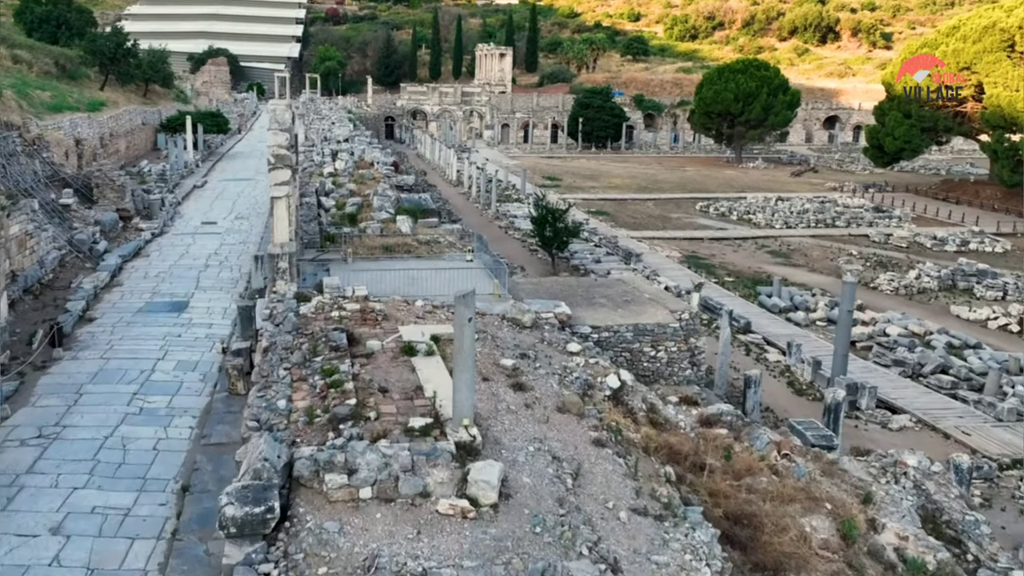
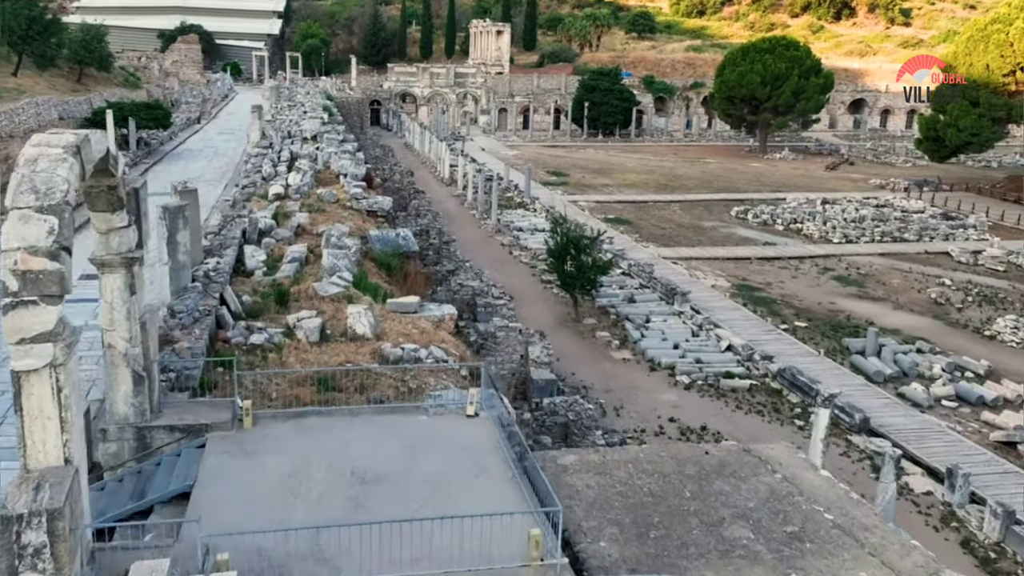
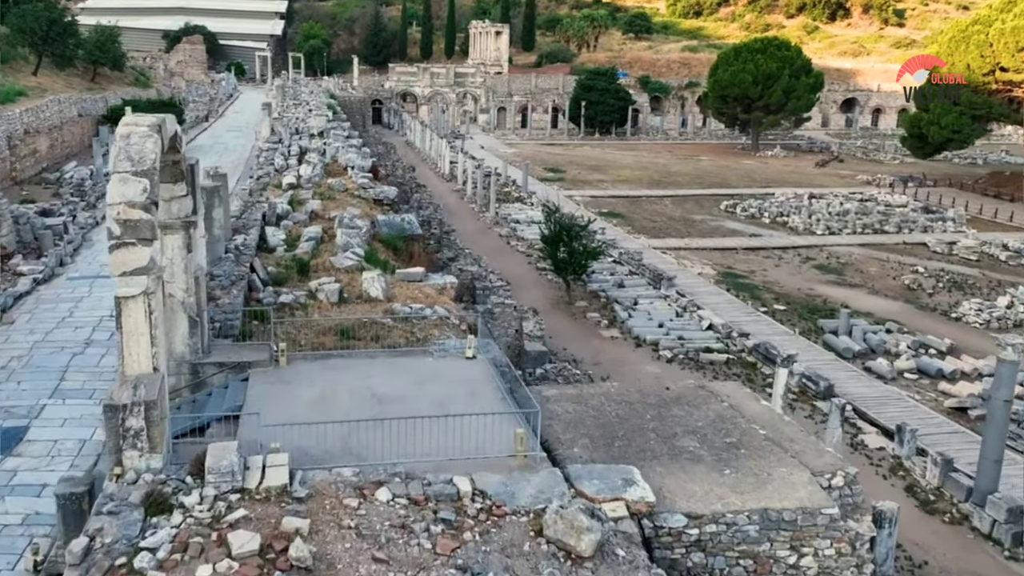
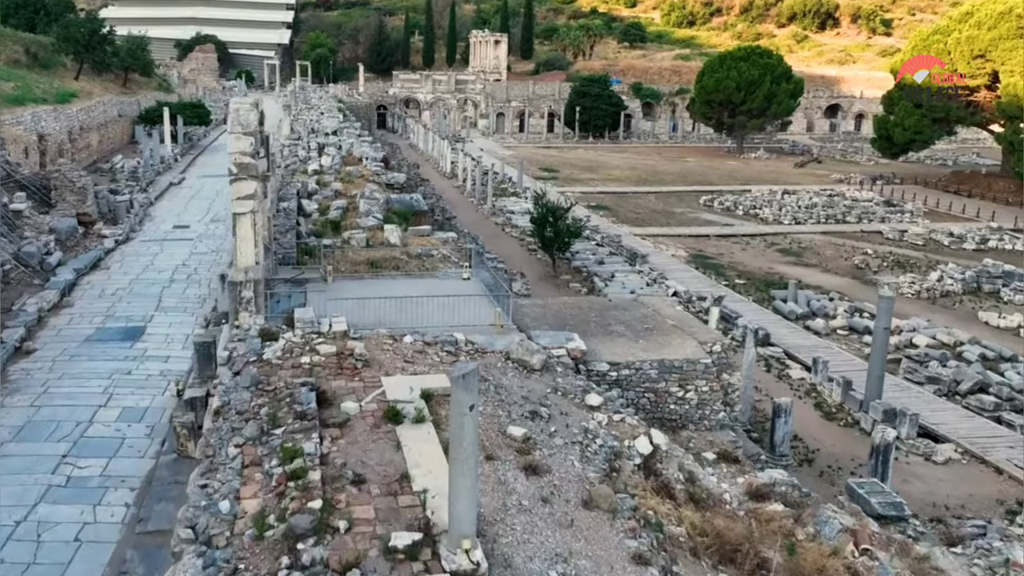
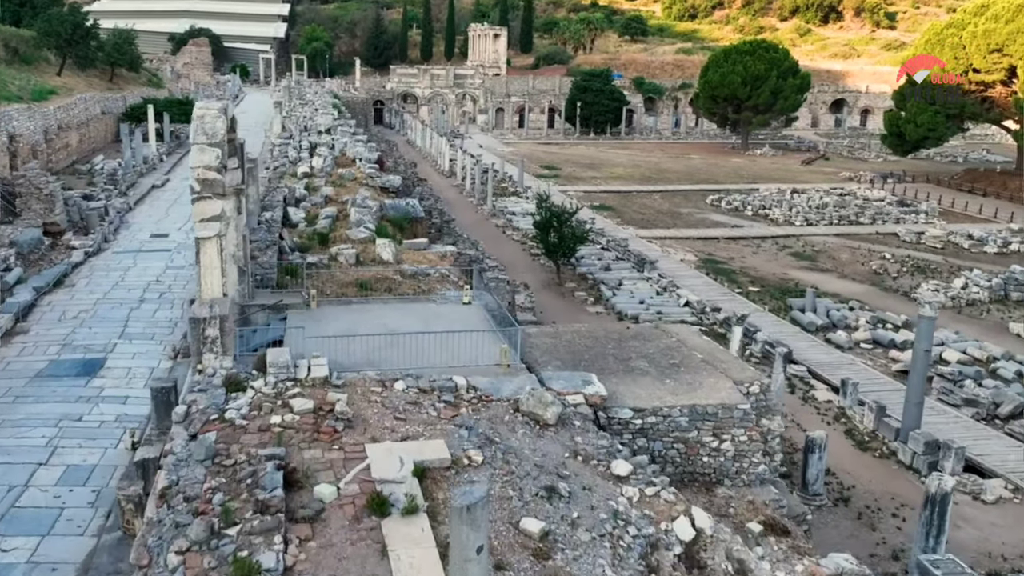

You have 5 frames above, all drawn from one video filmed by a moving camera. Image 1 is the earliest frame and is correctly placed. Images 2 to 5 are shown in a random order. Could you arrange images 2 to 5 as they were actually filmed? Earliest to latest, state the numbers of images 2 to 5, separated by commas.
4, 5, 3, 2
